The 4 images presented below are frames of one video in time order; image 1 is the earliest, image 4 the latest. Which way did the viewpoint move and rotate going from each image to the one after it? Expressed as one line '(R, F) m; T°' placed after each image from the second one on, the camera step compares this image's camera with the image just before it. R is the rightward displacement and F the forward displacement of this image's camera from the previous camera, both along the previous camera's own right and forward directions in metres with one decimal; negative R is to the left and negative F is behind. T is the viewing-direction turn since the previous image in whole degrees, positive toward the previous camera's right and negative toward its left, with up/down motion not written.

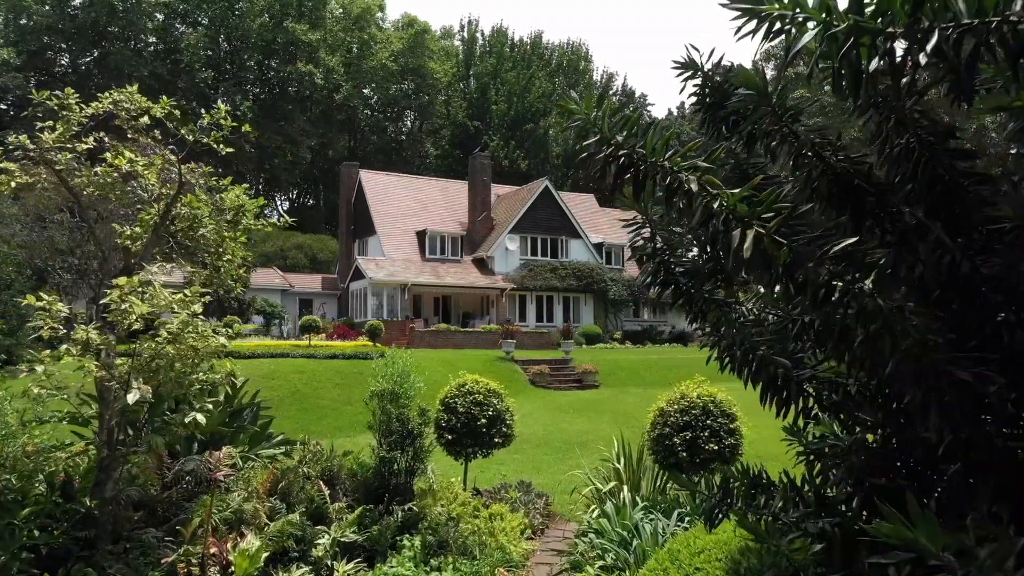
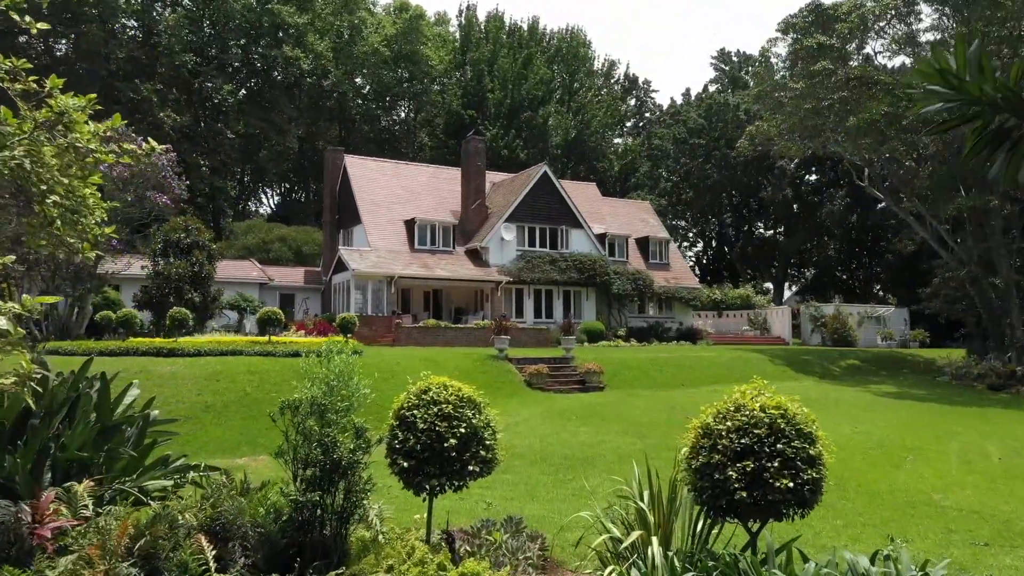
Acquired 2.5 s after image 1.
(+0.2, +3.0) m; 0°
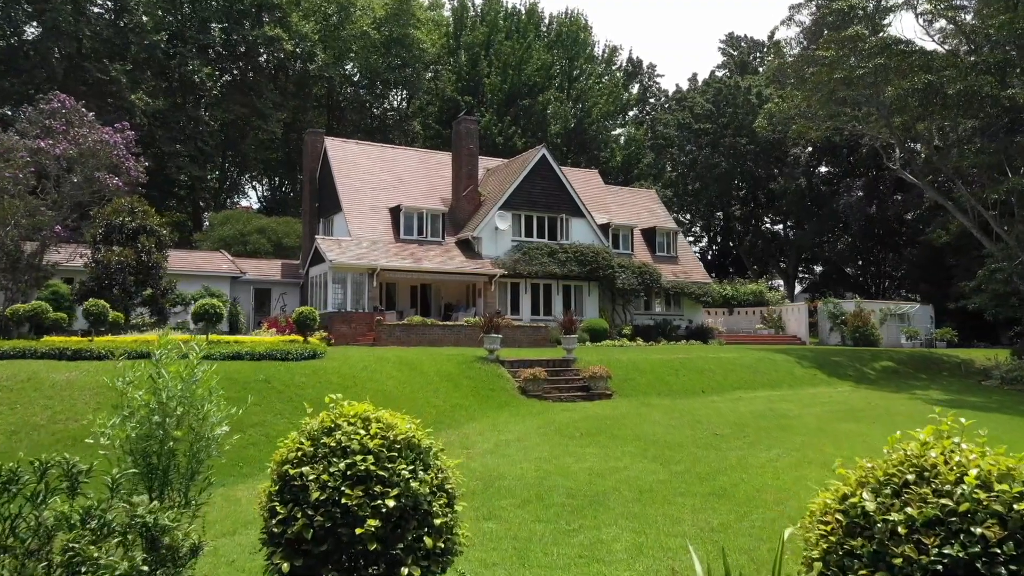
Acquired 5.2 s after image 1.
(+0.2, +3.3) m; 0°
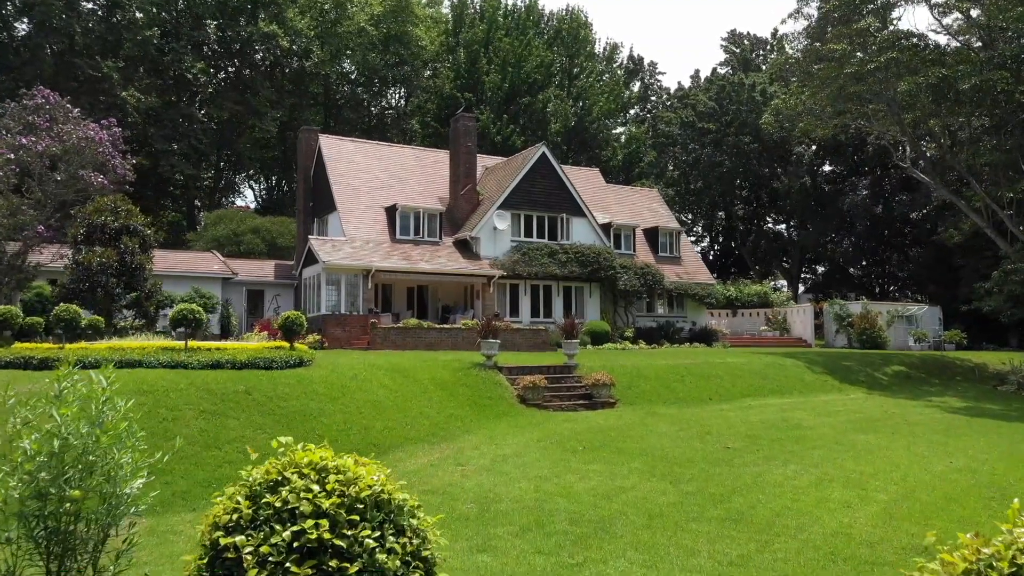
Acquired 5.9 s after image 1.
(0.0, +0.9) m; 0°
